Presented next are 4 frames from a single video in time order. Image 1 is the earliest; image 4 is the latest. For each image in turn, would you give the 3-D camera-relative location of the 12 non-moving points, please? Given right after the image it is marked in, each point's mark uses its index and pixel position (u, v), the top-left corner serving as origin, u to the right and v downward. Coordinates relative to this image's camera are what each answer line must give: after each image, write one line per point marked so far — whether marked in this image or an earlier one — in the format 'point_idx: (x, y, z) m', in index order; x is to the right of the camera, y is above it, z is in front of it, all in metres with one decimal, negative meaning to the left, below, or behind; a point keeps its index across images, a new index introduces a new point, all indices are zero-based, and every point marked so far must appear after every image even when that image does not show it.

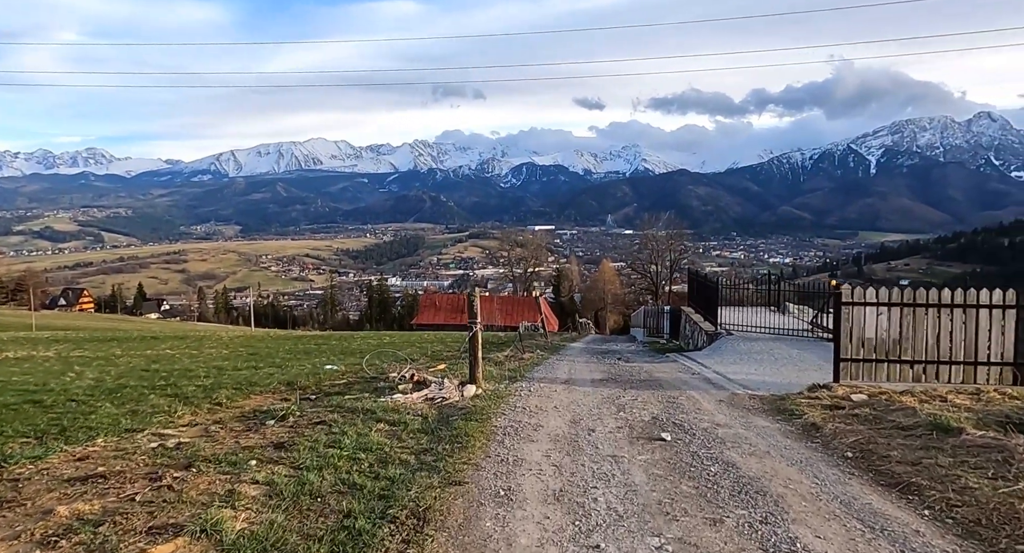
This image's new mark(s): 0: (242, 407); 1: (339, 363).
0: (-3.1, -1.5, +8.1) m
1: (-4.0, -2.0, +16.5) m
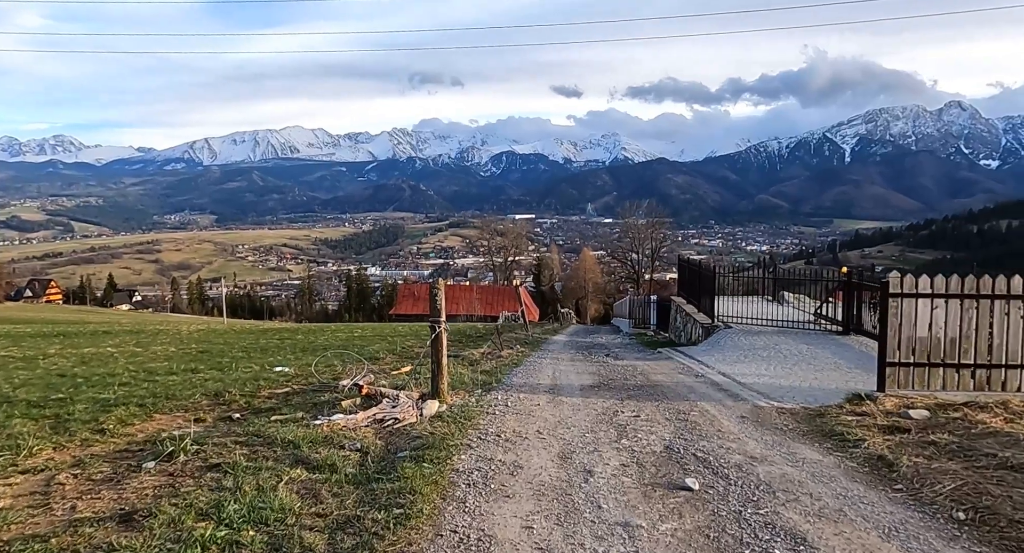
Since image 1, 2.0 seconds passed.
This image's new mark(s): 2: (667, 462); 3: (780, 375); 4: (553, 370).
0: (-3.3, -1.4, +6.3) m
1: (-4.5, -1.8, +14.6) m
2: (+1.2, -1.4, +5.4) m
3: (+4.2, -1.5, +11.2) m
4: (+0.7, -1.6, +12.0) m
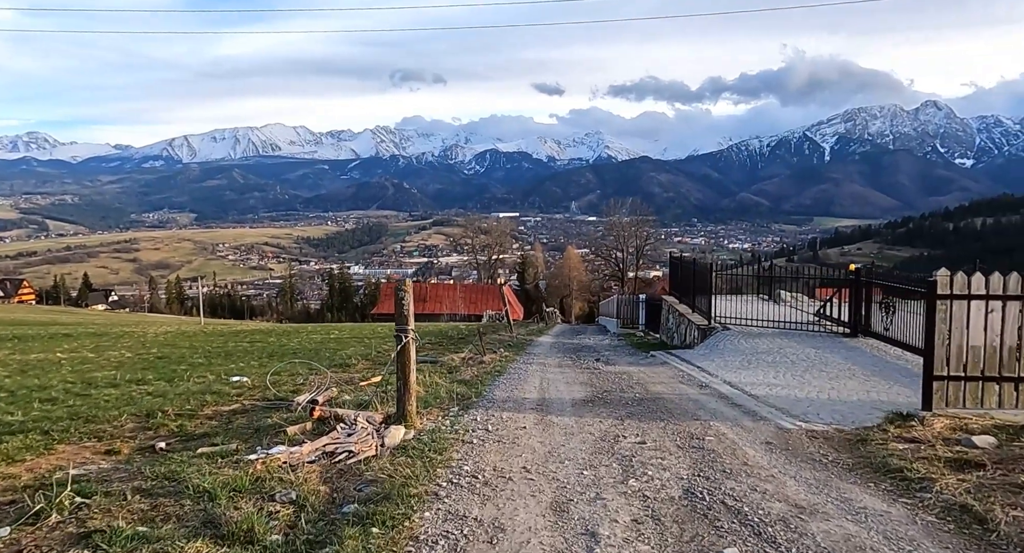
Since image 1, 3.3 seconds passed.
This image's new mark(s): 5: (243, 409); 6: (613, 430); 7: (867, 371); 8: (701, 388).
0: (-3.5, -1.4, +5.0) m
1: (-4.8, -1.8, +13.2) m
2: (+1.0, -1.4, +4.2) m
3: (+3.9, -1.5, +10.0) m
4: (+0.4, -1.5, +10.8) m
5: (-3.1, -1.5, +8.3) m
6: (+0.9, -1.4, +6.7) m
7: (+5.5, -1.5, +11.1) m
8: (+2.5, -1.5, +9.6) m
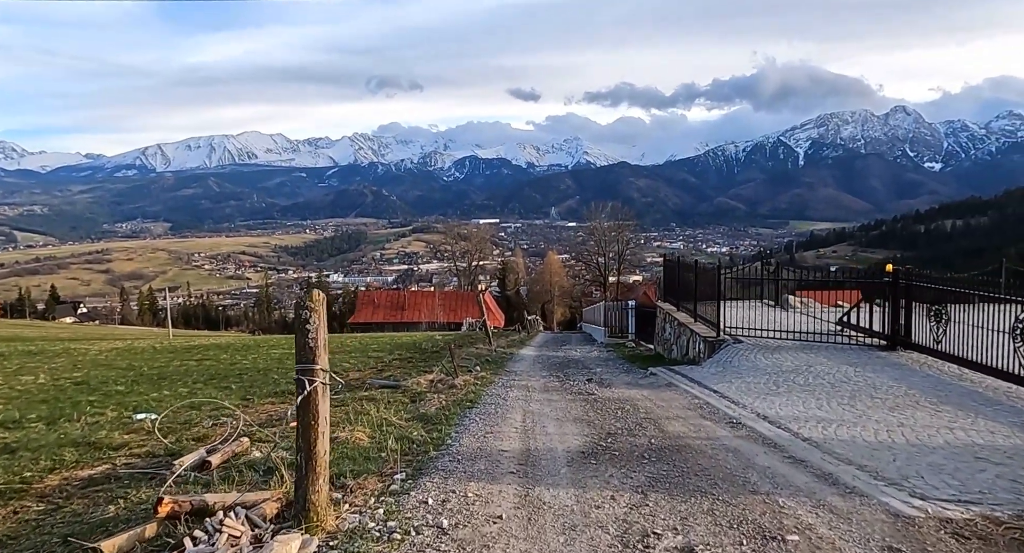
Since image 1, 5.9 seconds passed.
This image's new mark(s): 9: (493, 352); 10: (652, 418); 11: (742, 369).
0: (-3.6, -1.5, +2.5) m
1: (-5.2, -1.9, +10.7) m
2: (+0.9, -1.4, +1.8) m
3: (+3.6, -1.5, +7.7) m
4: (+0.1, -1.6, +8.4) m
5: (-3.4, -1.6, +5.9) m
6: (+0.8, -1.5, +4.3) m
7: (+5.2, -1.5, +8.8) m
8: (+2.3, -1.6, +7.3) m
9: (-0.5, -1.9, +17.6) m
10: (+1.6, -1.6, +8.1) m
11: (+3.6, -1.5, +11.2) m
